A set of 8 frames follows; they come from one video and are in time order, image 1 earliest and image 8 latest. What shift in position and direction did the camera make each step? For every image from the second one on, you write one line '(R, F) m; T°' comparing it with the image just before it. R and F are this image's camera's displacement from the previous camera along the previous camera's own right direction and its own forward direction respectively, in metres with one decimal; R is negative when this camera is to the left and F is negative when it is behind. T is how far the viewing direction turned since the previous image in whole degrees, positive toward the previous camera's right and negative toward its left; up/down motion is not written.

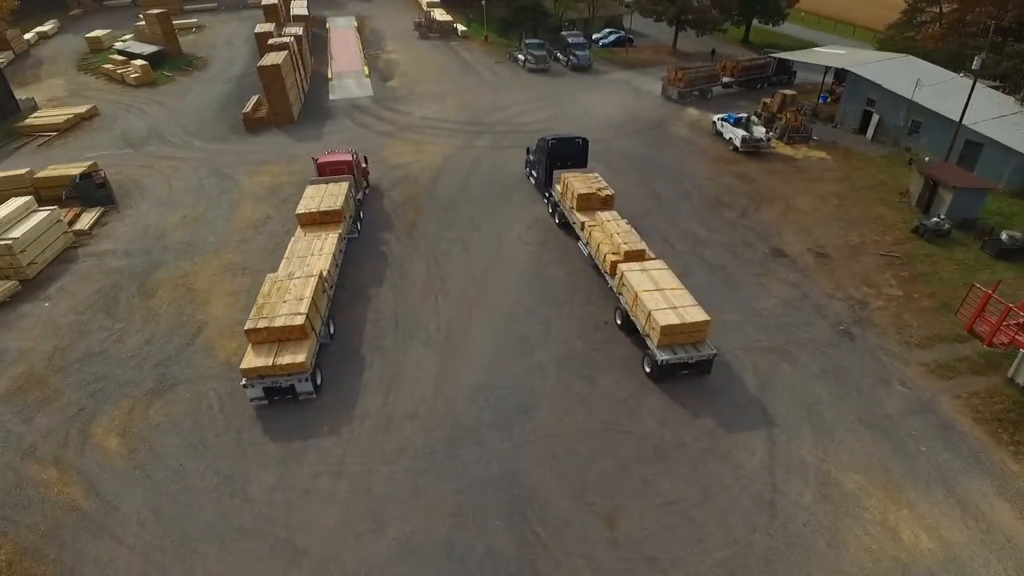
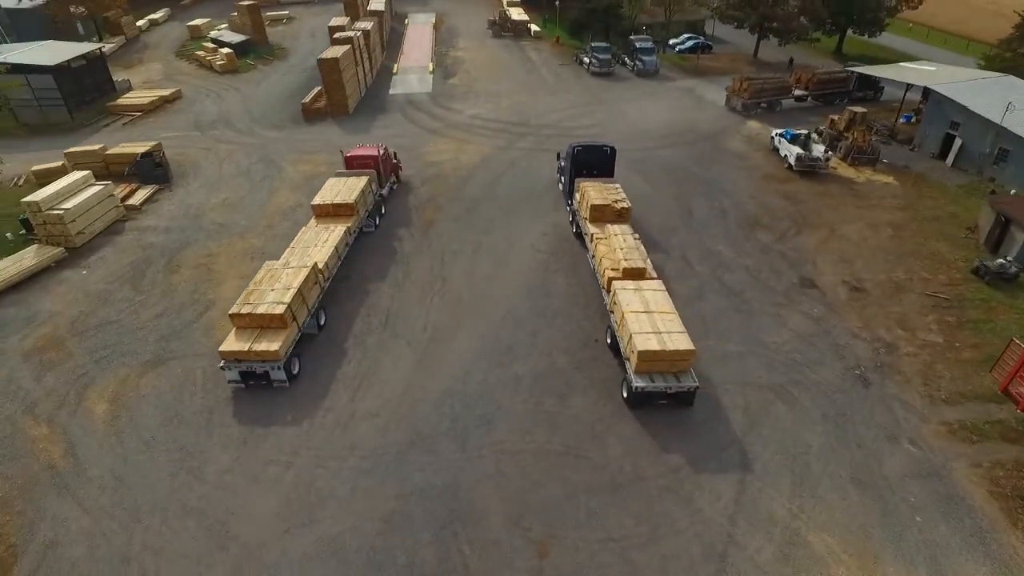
(+2.6, +0.5) m; -8°
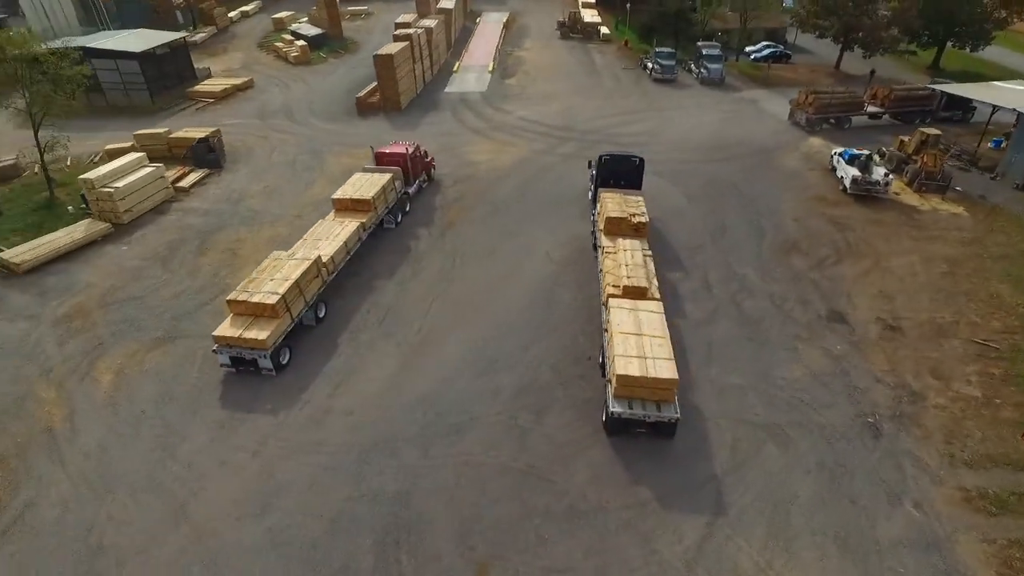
(+2.1, +0.5) m; -7°
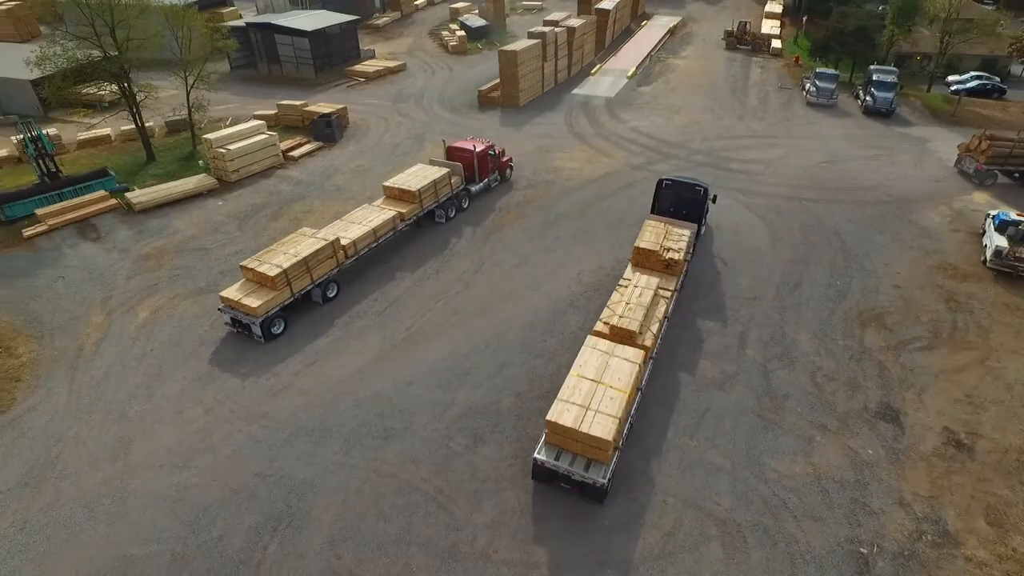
(+4.6, +1.5) m; -15°
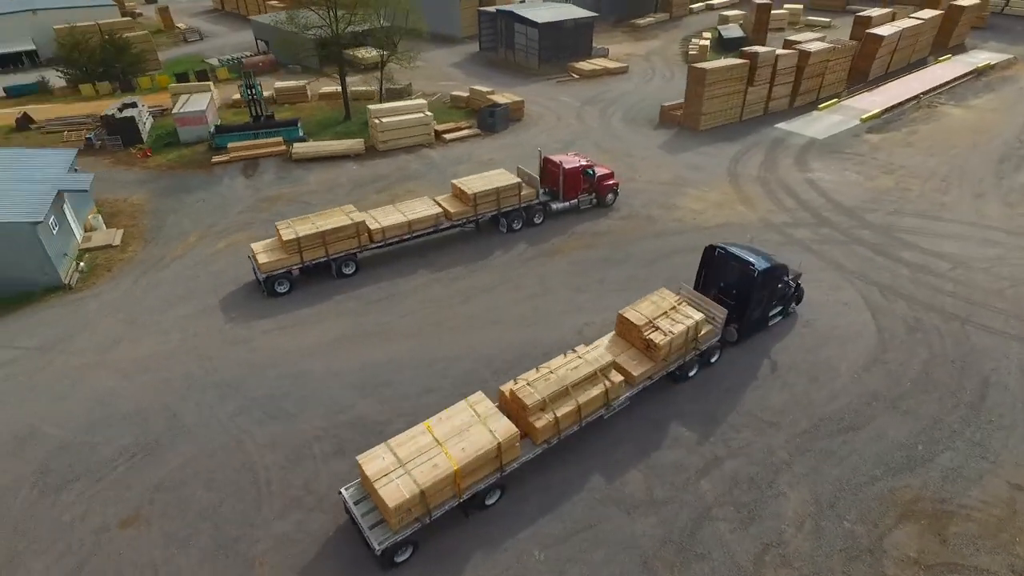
(+7.3, +2.9) m; -24°
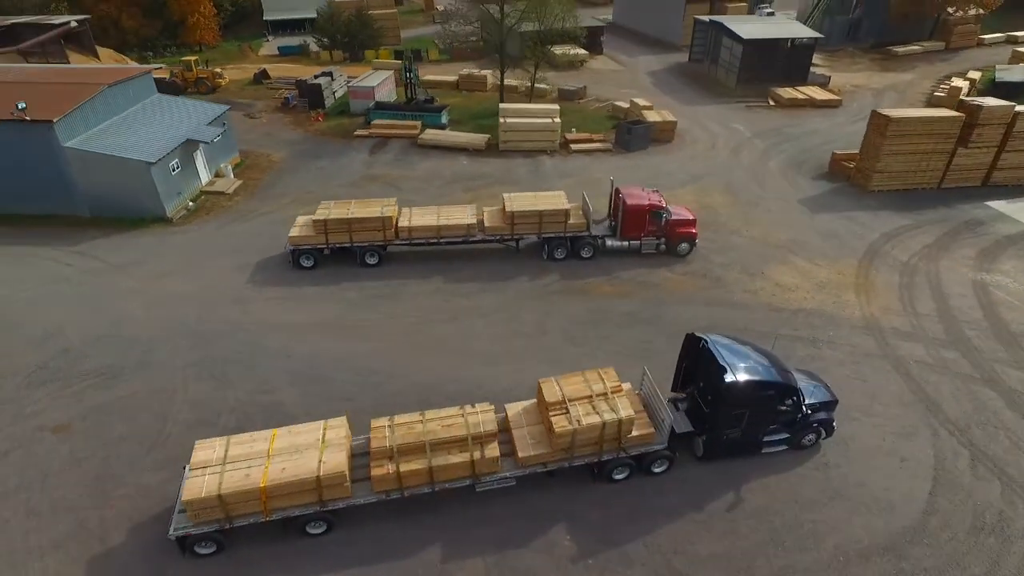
(+6.3, +2.6) m; -21°
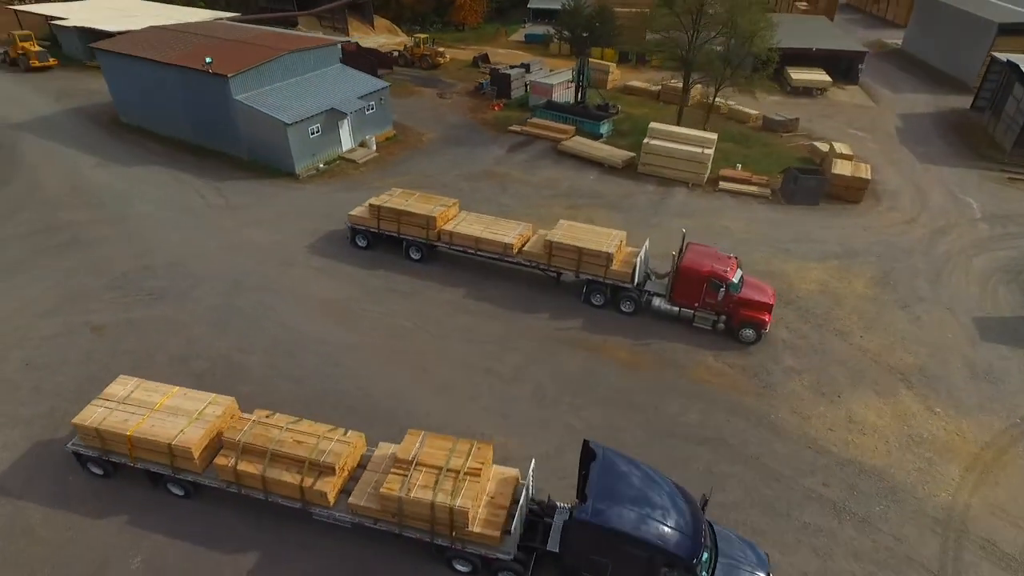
(+6.1, +2.8) m; -22°
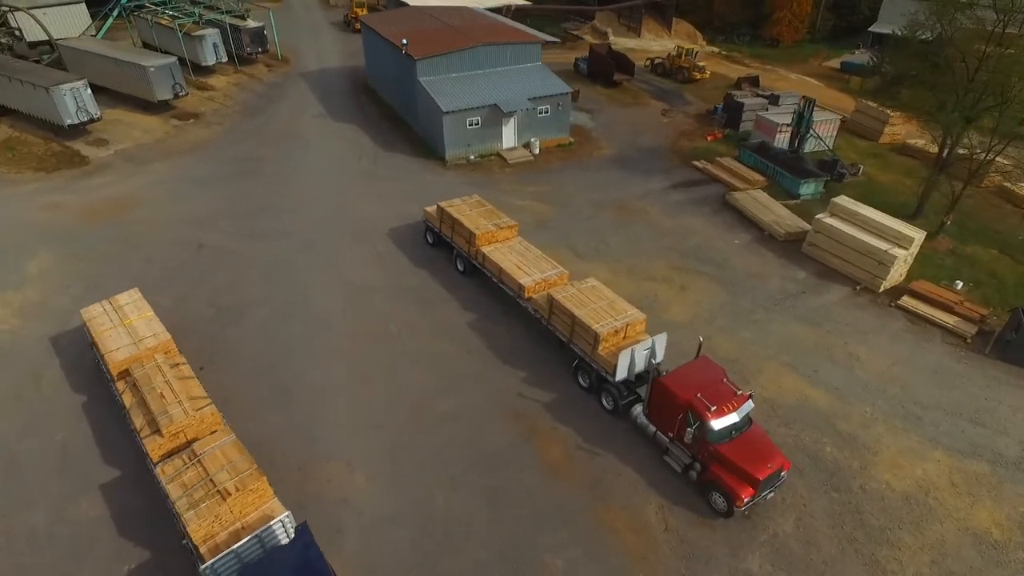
(+7.2, +3.6) m; -27°
